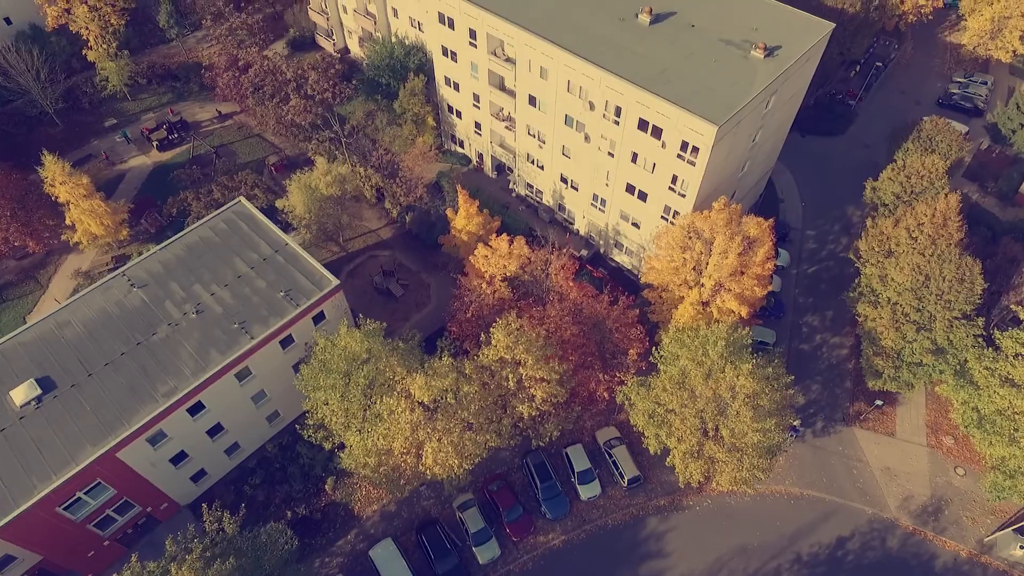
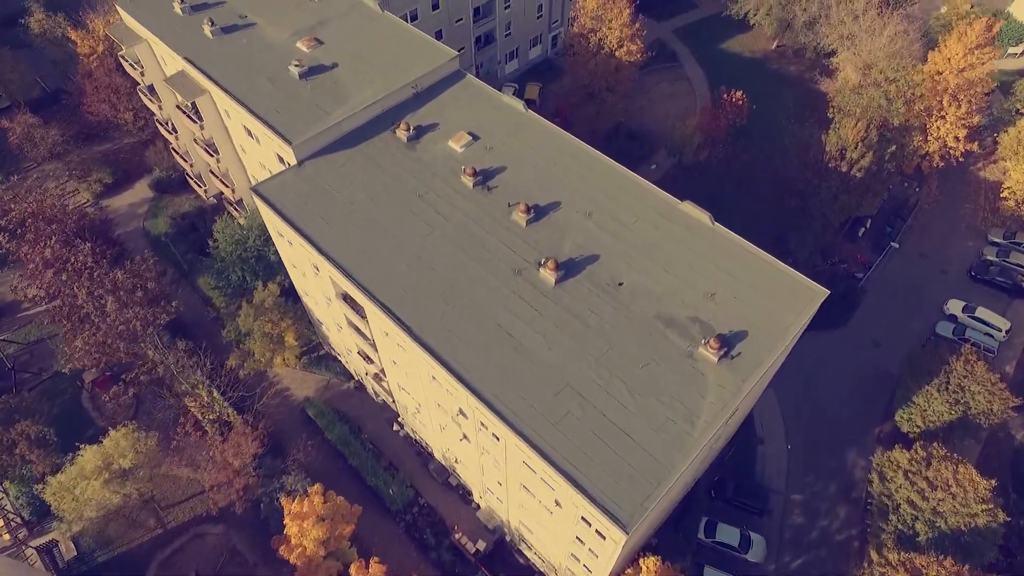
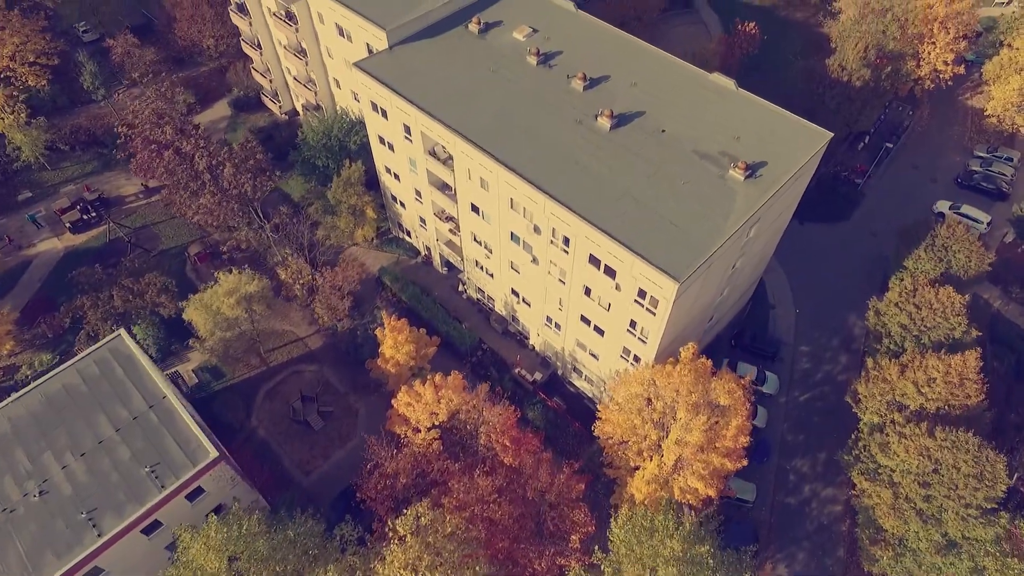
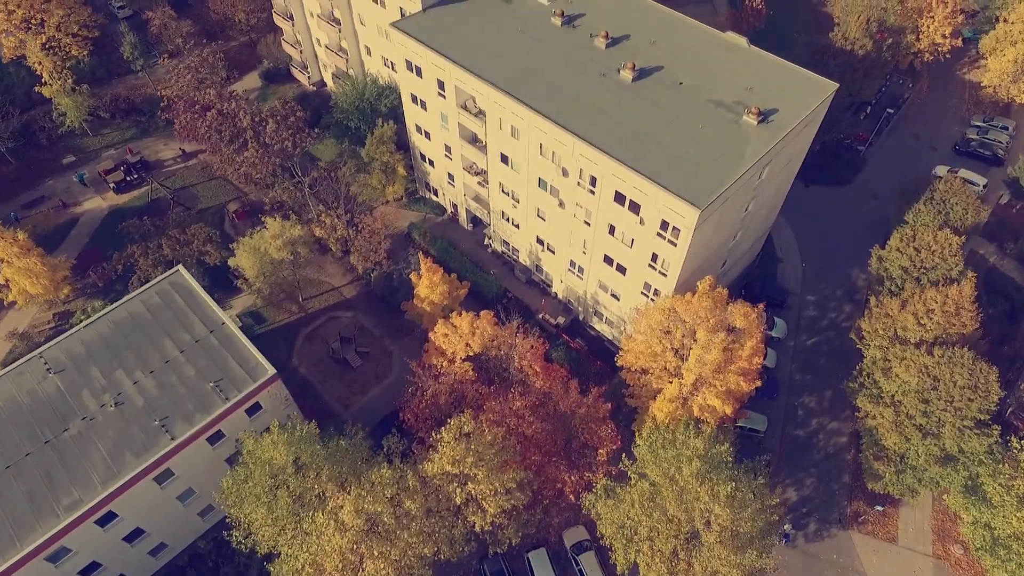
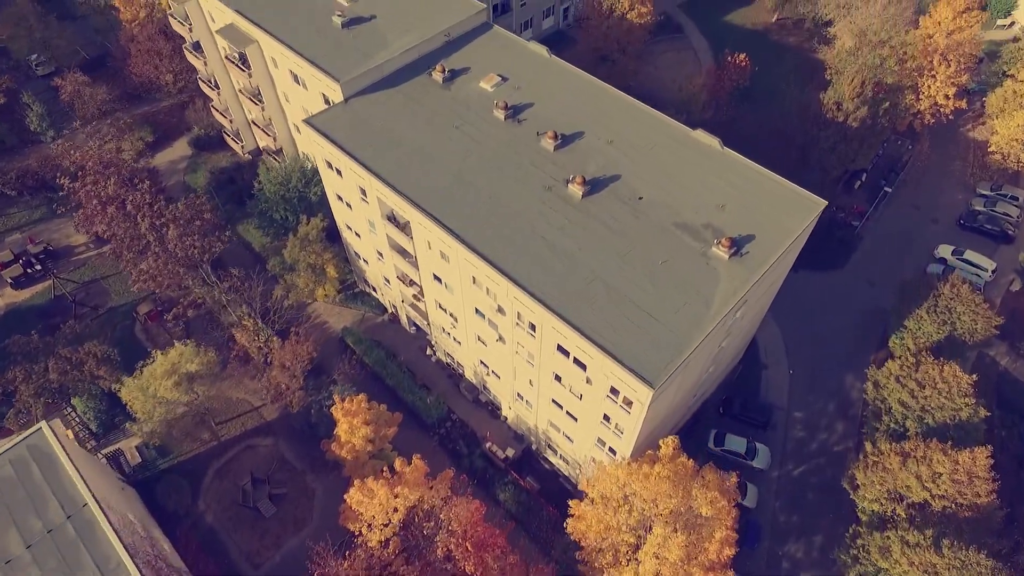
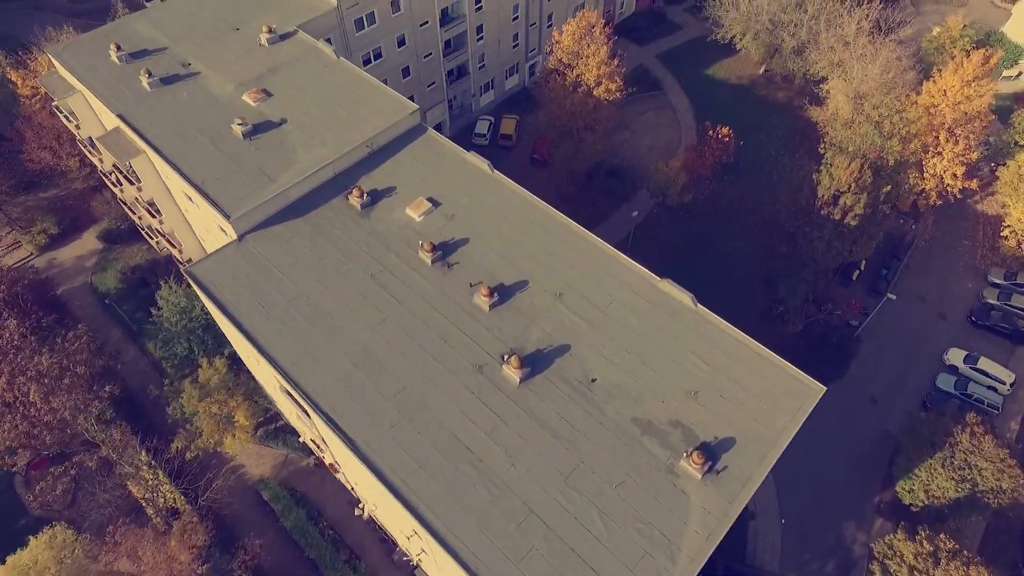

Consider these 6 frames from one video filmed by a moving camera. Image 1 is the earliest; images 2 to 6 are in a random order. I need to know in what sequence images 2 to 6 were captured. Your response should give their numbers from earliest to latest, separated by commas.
4, 3, 5, 2, 6
